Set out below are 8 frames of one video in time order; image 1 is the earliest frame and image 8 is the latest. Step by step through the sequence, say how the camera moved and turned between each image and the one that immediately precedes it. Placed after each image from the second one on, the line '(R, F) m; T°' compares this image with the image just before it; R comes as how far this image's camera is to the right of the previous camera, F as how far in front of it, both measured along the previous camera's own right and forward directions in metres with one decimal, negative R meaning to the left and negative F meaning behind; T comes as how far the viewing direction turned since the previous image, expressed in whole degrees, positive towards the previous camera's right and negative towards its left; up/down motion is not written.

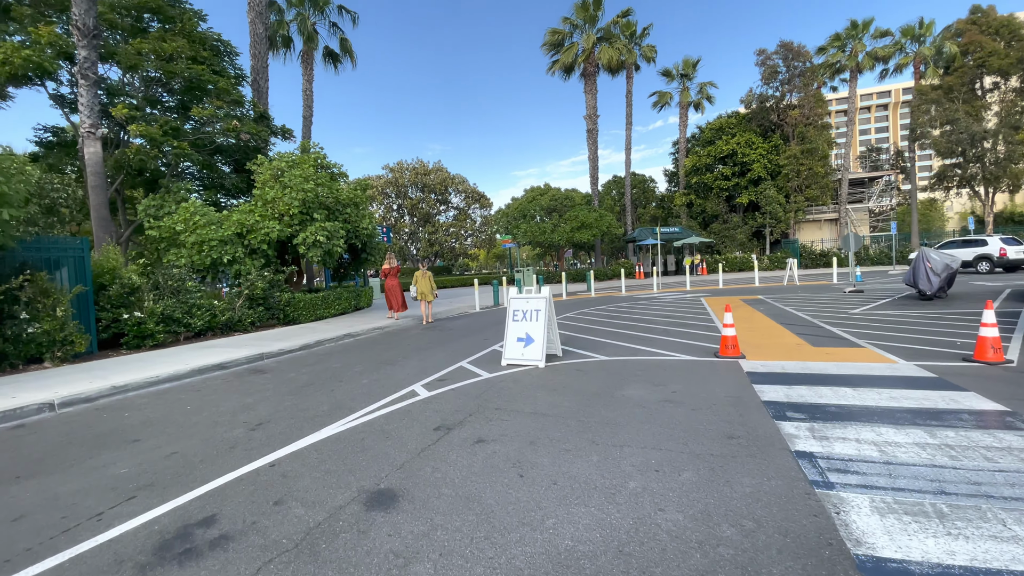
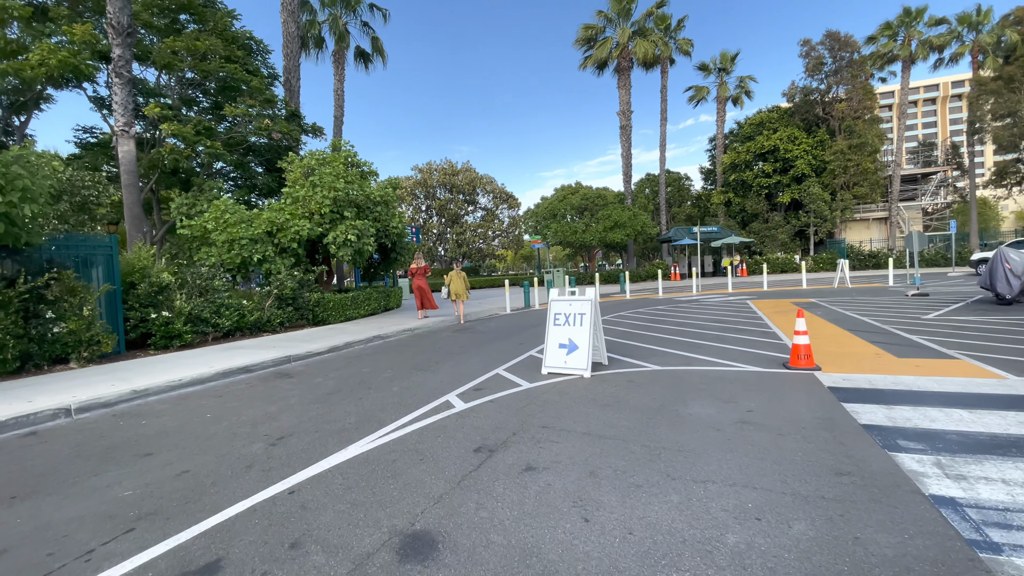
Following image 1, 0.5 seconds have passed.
(-0.3, +0.7) m; -3°
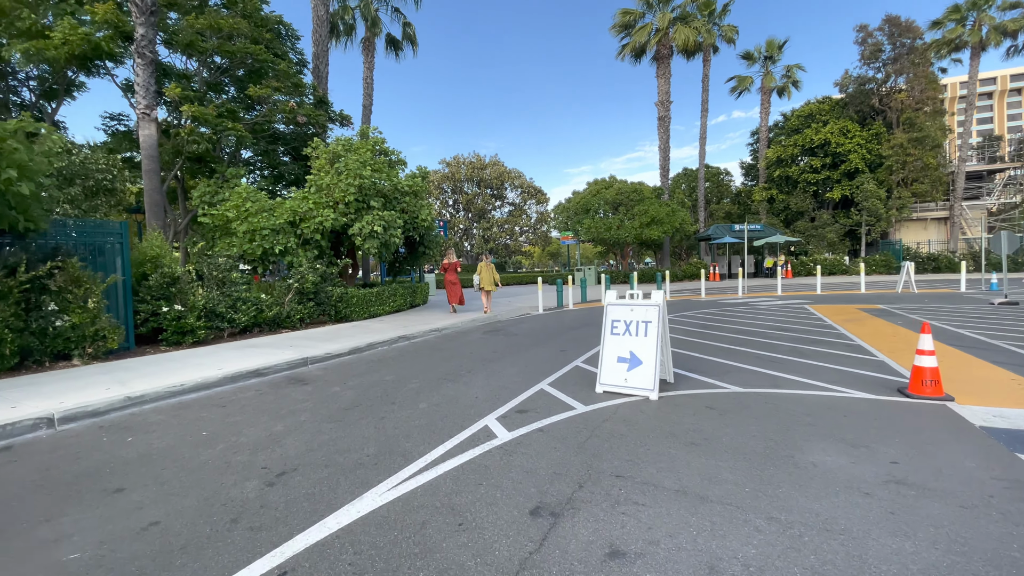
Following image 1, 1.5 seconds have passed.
(-0.3, +1.1) m; -3°
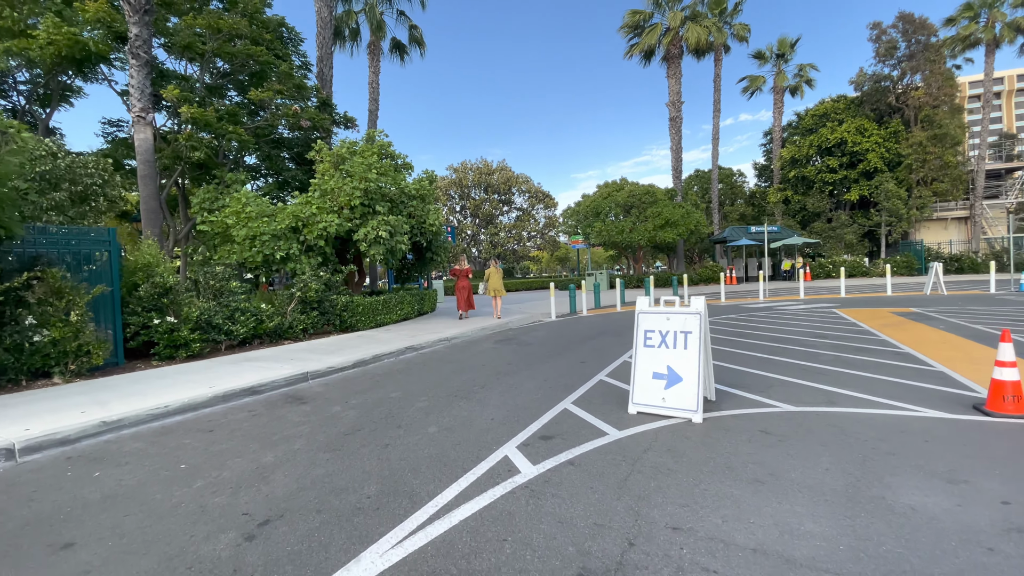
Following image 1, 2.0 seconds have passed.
(-0.1, +0.7) m; -1°
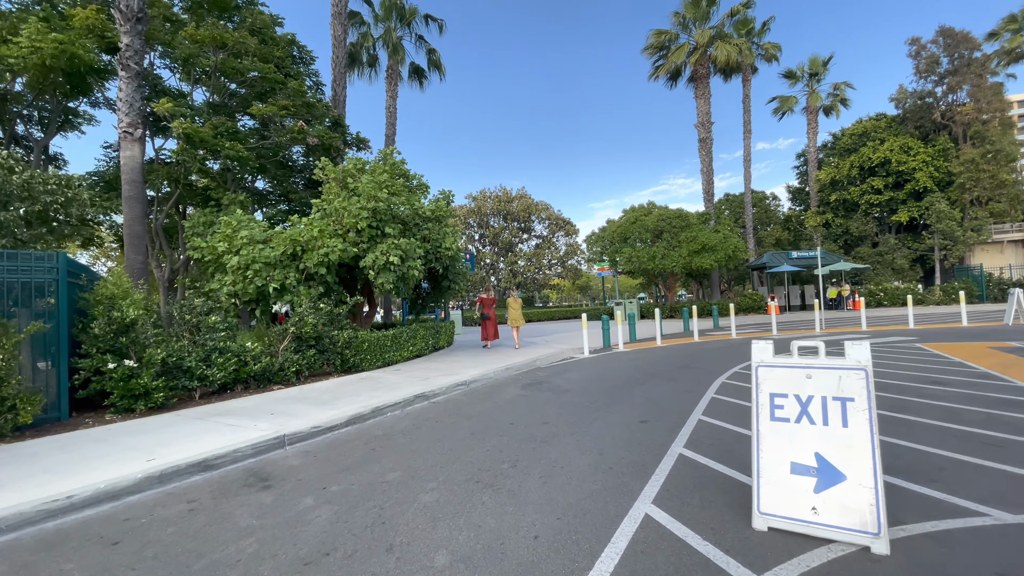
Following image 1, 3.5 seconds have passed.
(-0.3, +1.8) m; -2°
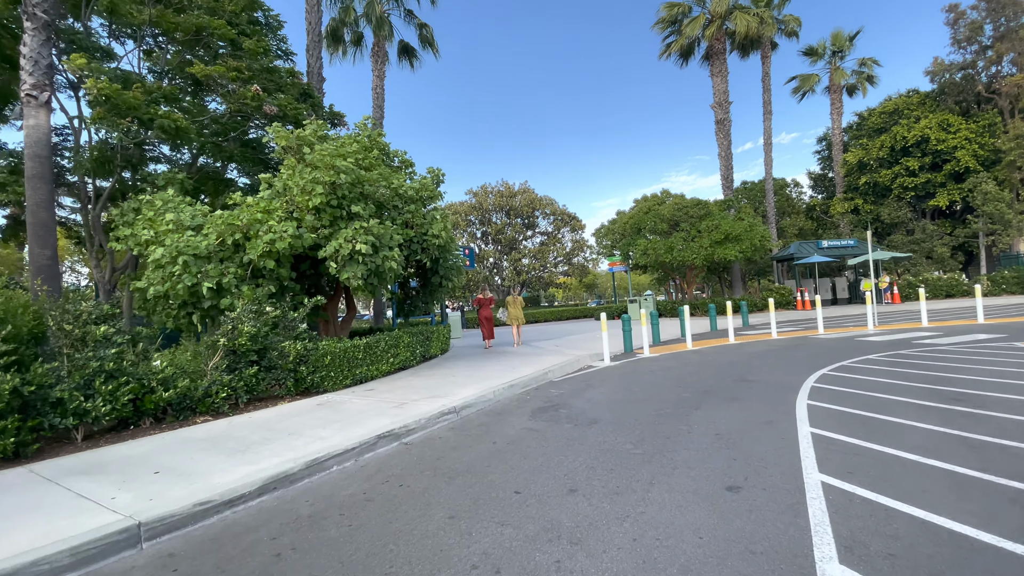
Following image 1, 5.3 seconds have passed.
(0.0, +2.4) m; -1°
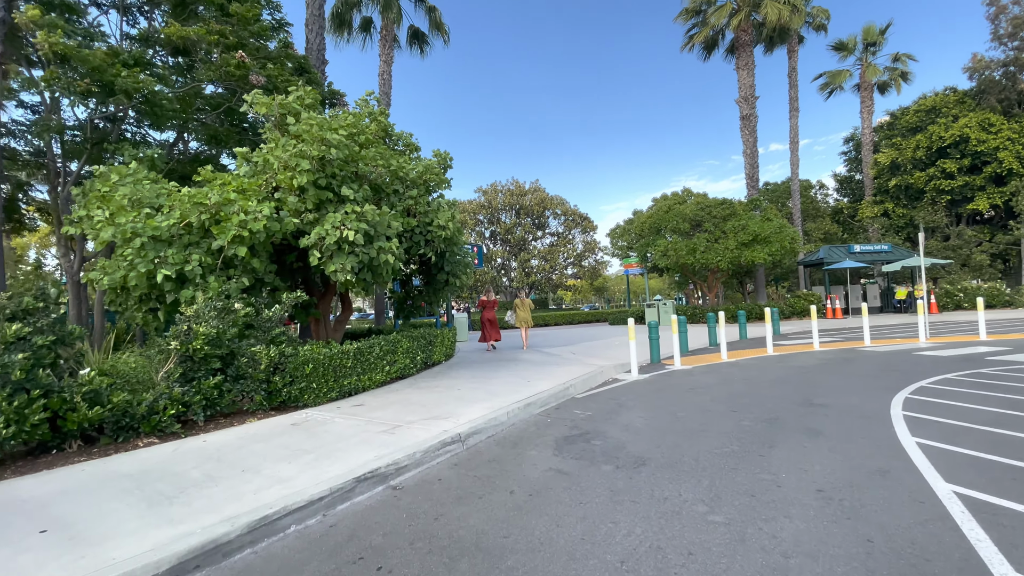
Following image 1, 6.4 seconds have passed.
(-0.2, +1.4) m; -1°
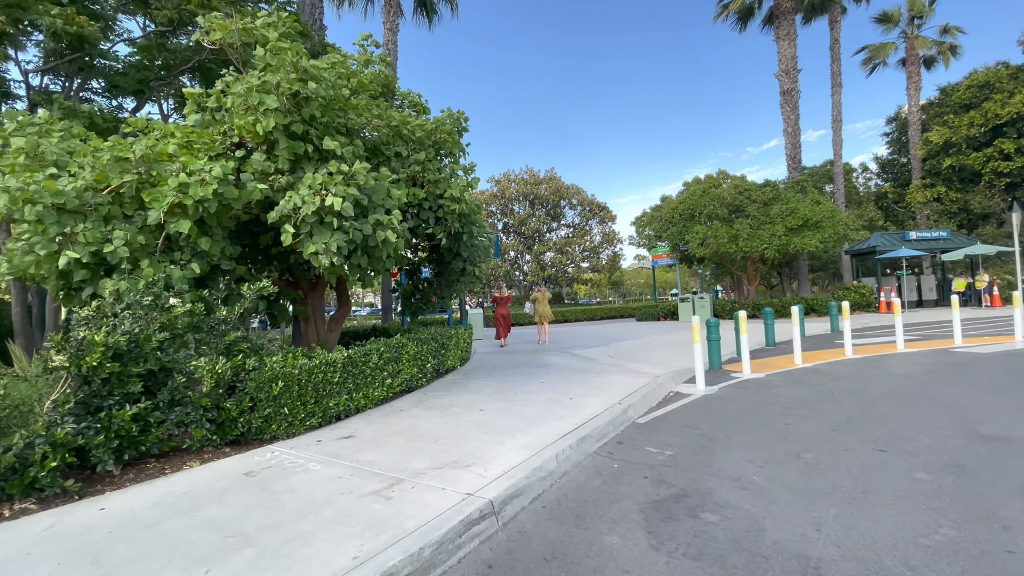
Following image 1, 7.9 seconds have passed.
(-0.4, +2.0) m; -1°
